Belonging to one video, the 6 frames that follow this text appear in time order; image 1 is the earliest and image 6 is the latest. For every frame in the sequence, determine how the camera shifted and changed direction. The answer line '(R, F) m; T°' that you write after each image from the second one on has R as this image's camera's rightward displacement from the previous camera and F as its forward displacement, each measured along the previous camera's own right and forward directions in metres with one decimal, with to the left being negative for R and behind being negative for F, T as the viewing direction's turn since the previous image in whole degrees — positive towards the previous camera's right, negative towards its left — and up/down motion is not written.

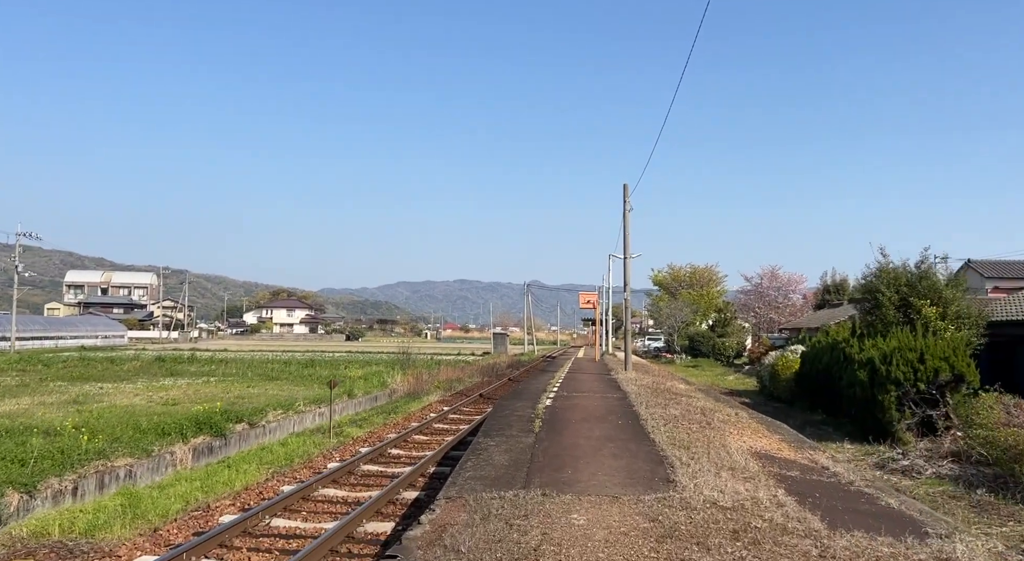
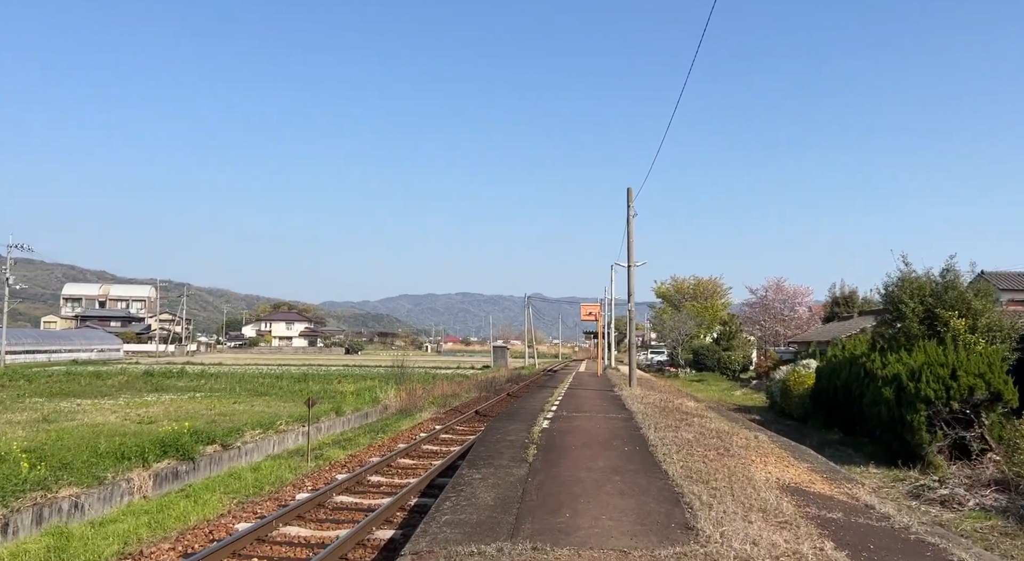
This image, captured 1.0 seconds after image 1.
(+0.1, +1.3) m; 0°
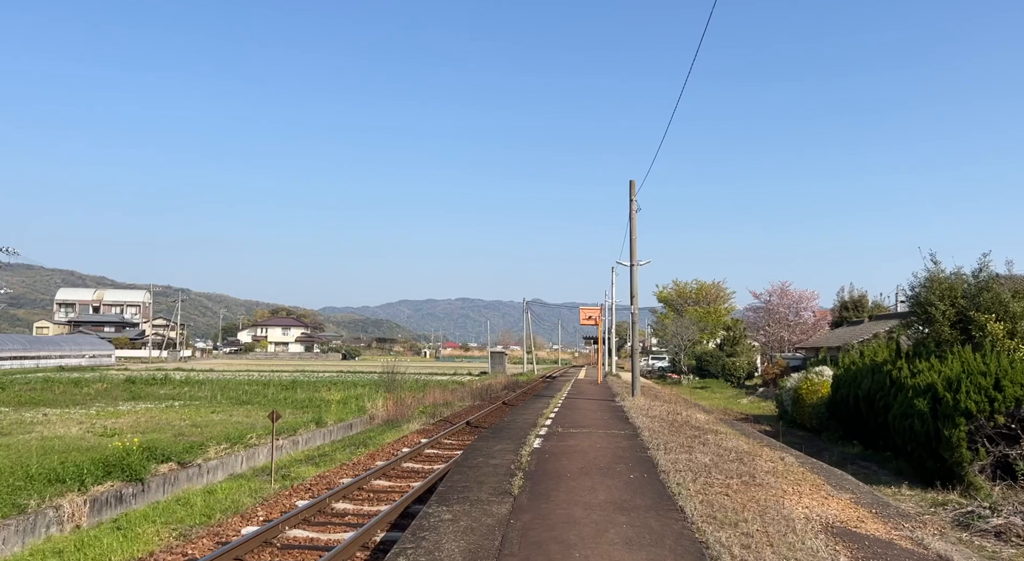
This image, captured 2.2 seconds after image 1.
(+0.2, +1.6) m; 0°
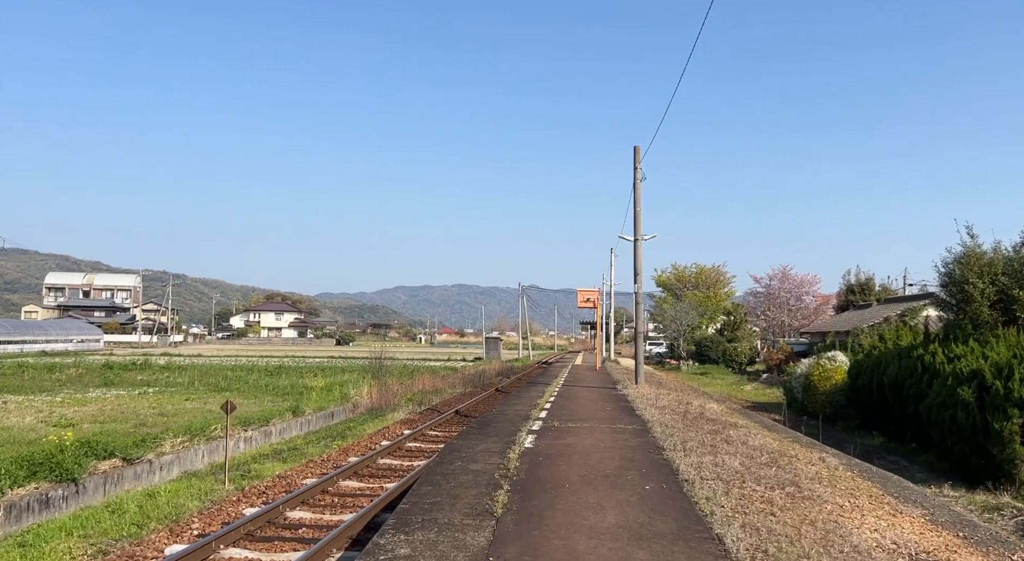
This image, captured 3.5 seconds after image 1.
(+0.1, +1.7) m; 0°
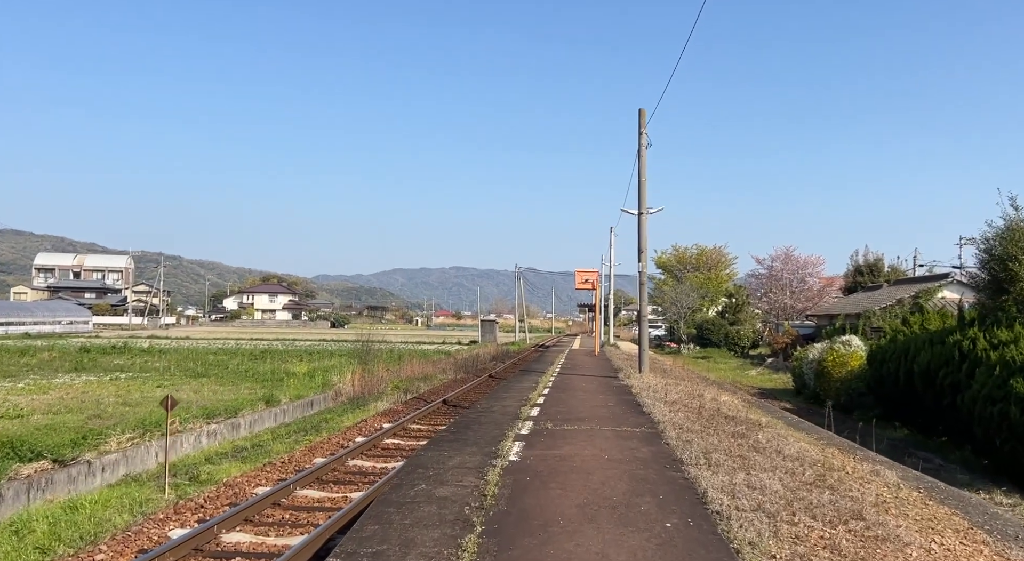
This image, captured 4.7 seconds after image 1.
(+0.1, +1.6) m; 0°
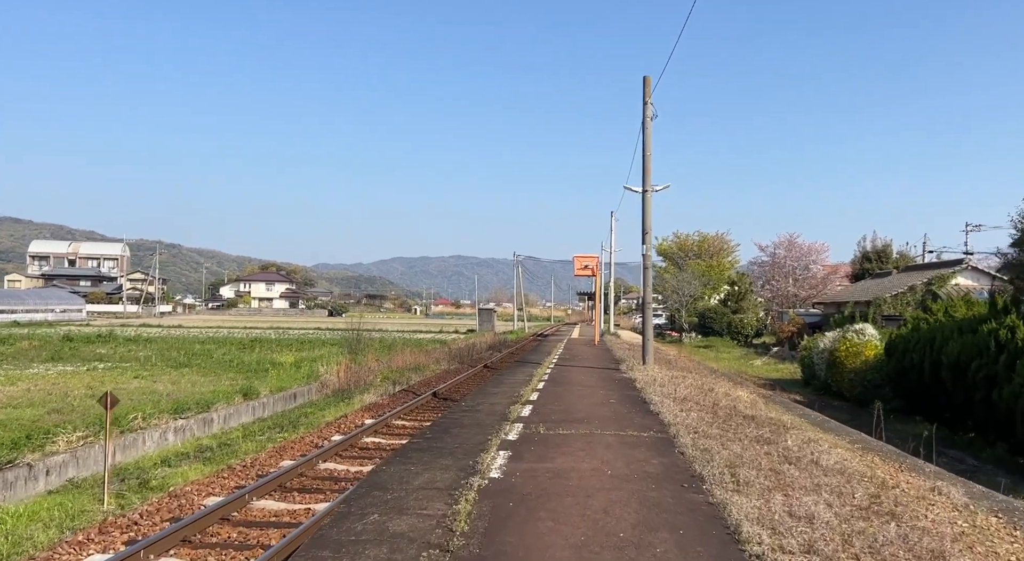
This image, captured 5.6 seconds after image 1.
(+0.1, +1.2) m; 0°
